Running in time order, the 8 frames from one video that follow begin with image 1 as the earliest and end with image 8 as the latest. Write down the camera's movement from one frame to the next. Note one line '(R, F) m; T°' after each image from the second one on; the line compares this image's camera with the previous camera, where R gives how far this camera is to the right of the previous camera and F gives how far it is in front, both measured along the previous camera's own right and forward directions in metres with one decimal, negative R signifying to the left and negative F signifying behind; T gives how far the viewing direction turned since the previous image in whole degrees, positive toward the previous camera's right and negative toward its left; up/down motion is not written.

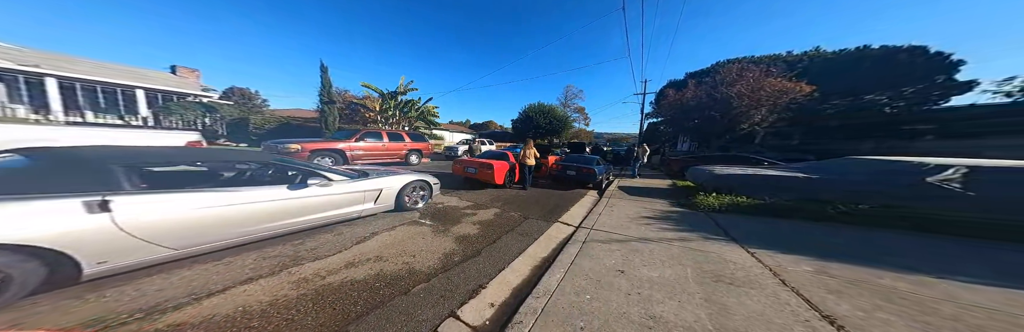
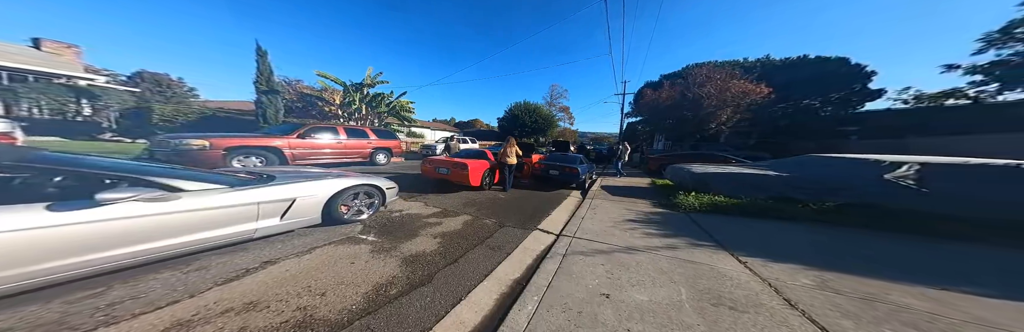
(+0.2, +0.4) m; +4°
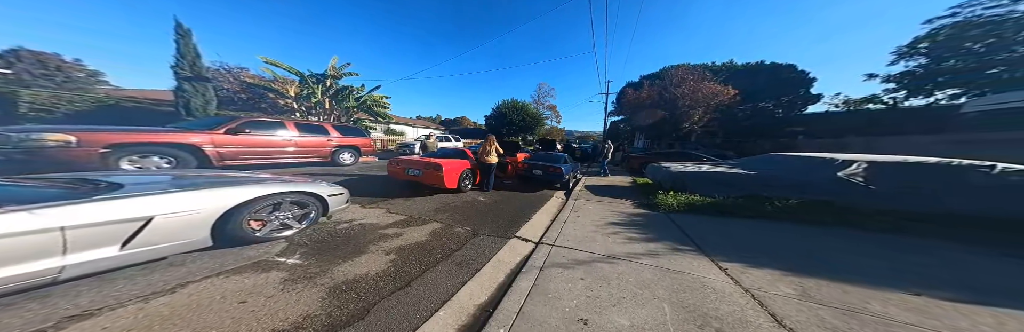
(+0.2, +0.2) m; +4°
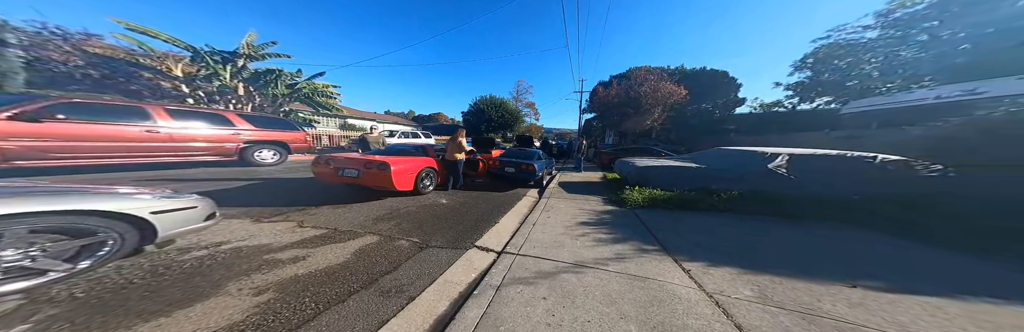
(+0.2, +0.3) m; +7°
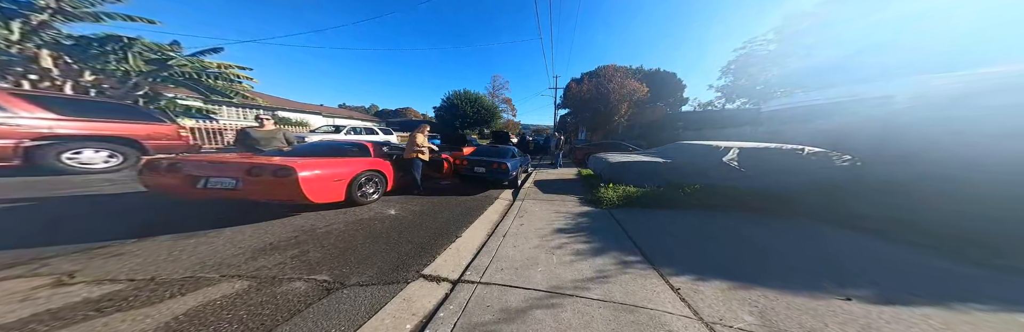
(+0.2, +0.5) m; +7°
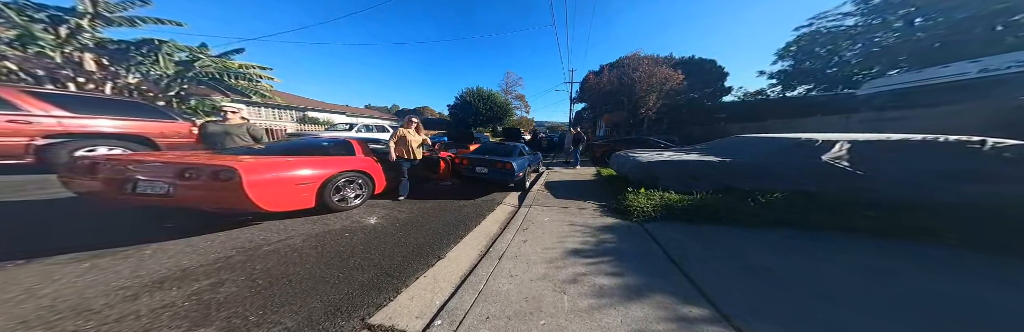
(+0.2, +0.6) m; -5°
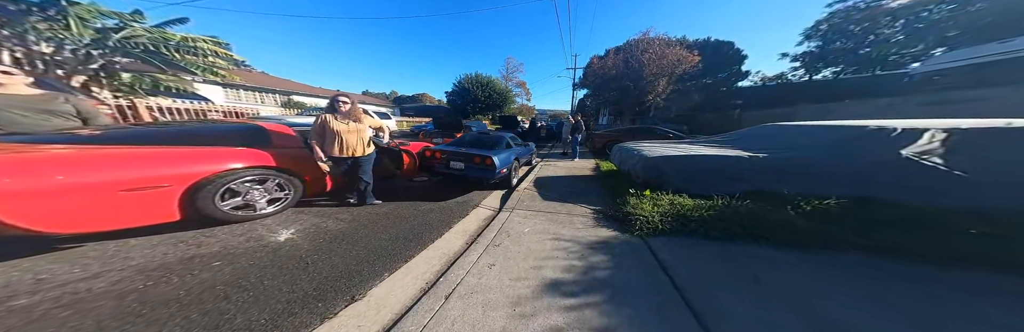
(+0.4, +0.7) m; 0°
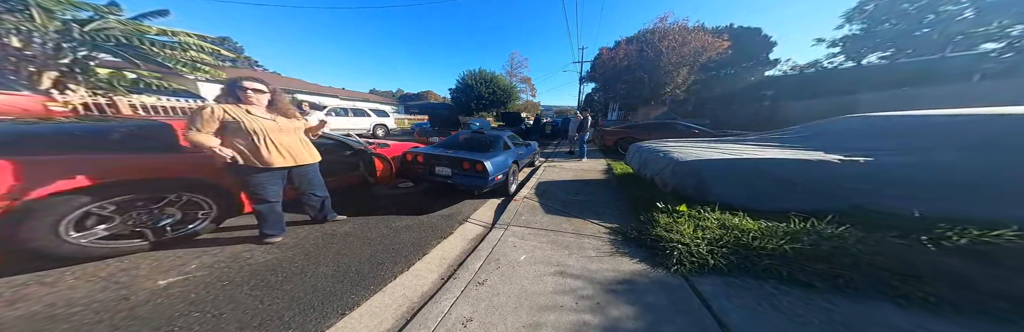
(+0.2, +0.6) m; -2°
